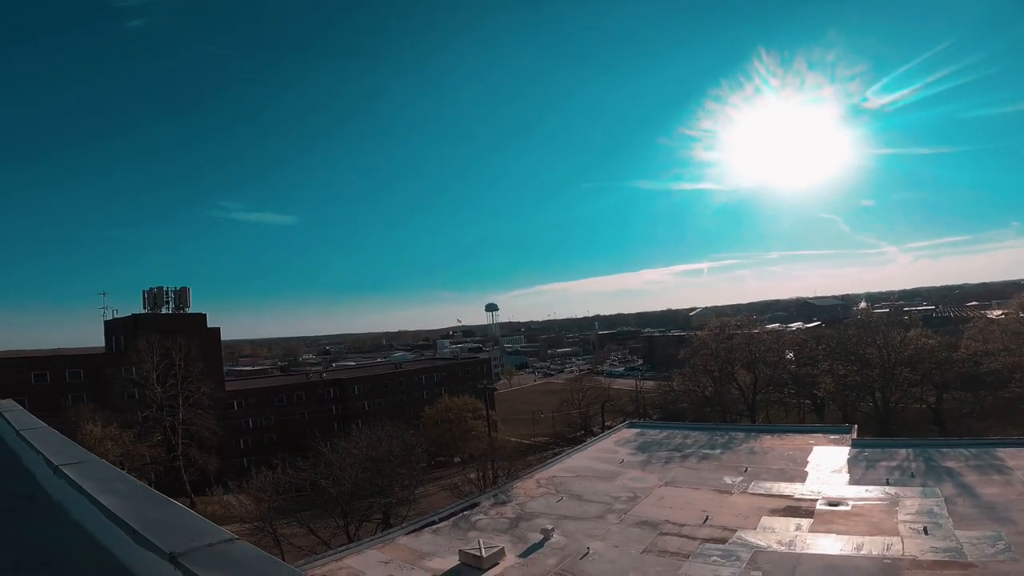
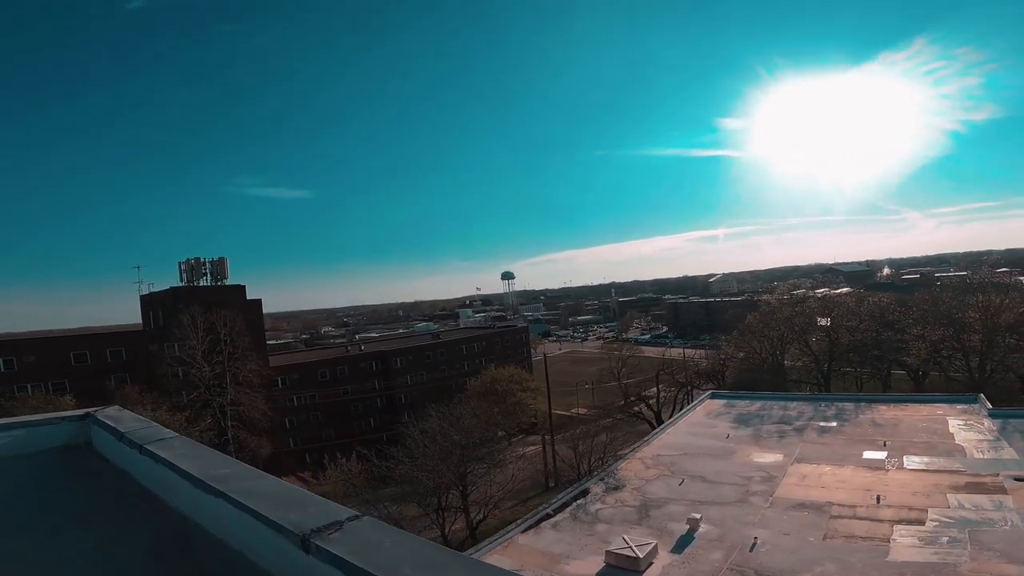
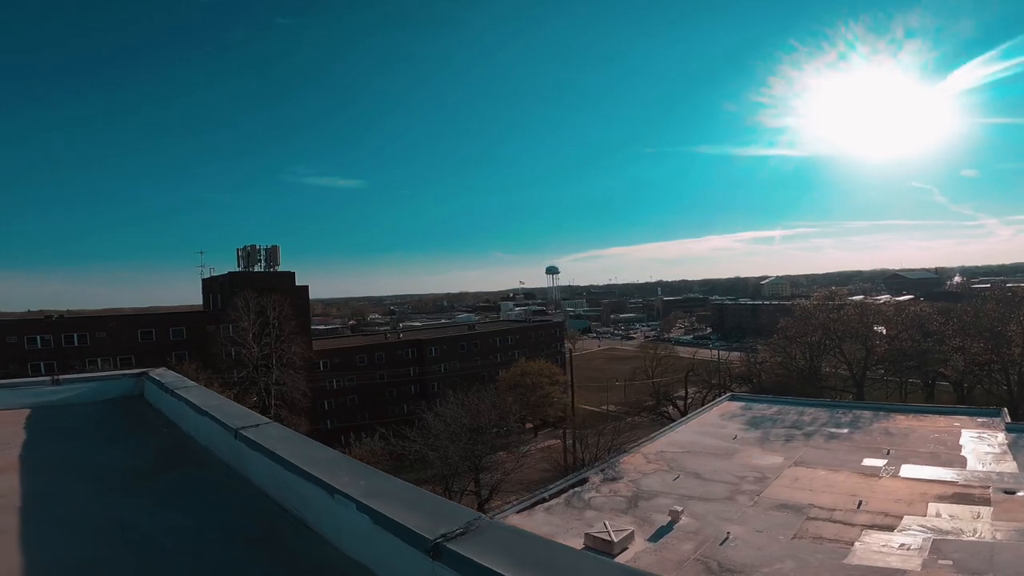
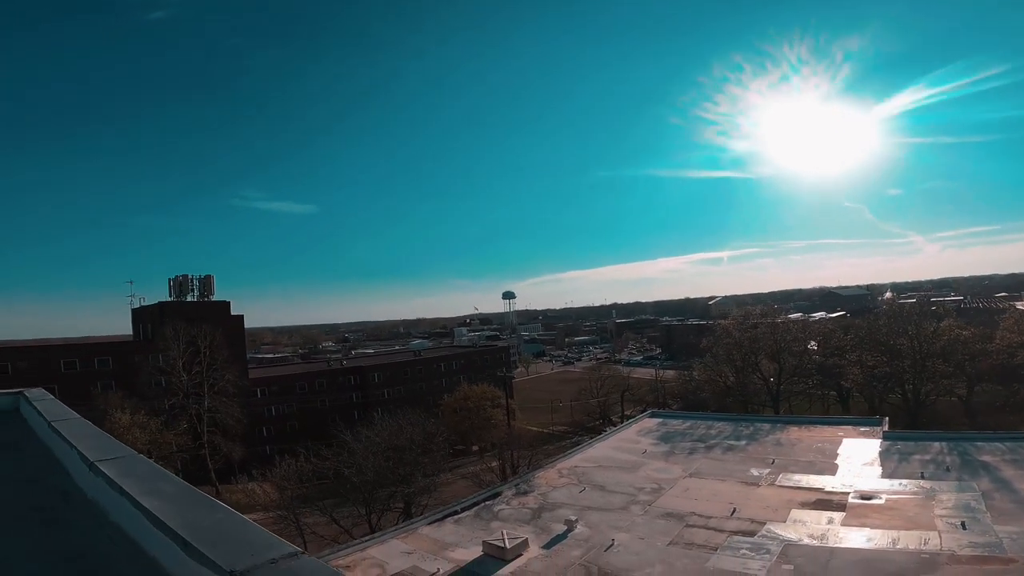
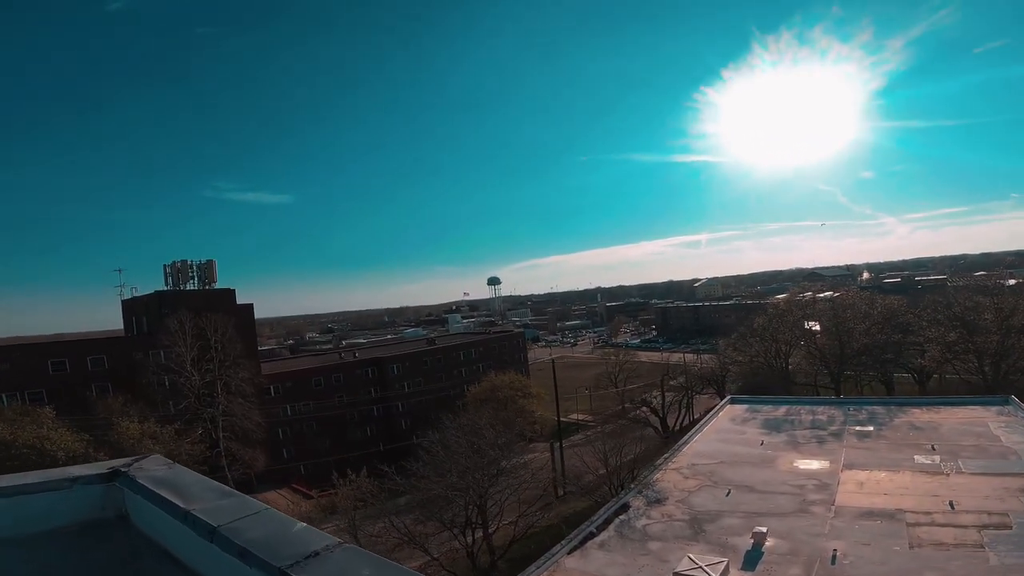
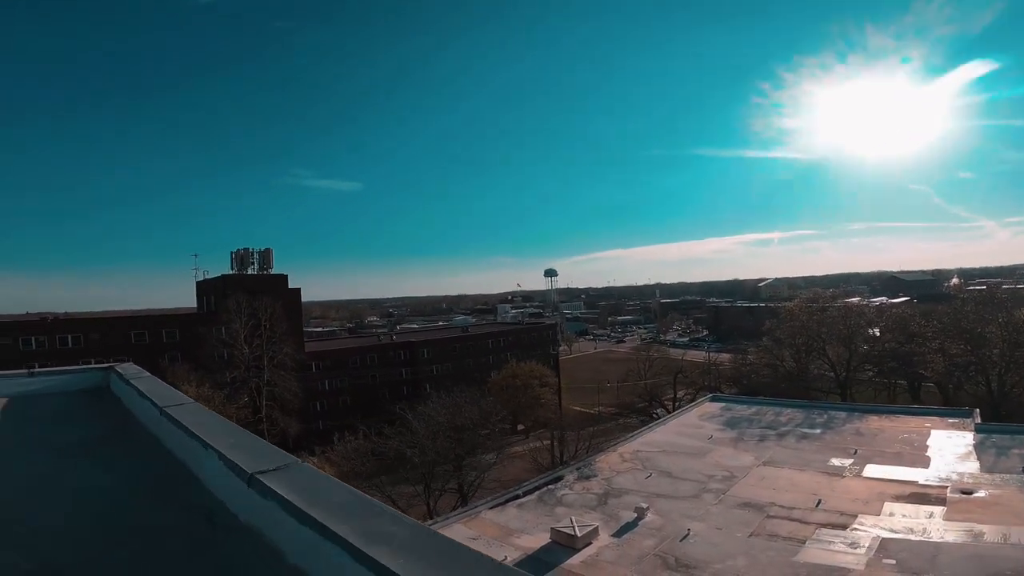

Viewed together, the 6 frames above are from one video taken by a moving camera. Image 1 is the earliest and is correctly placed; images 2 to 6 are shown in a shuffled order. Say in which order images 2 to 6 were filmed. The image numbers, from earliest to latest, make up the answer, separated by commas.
4, 6, 3, 2, 5
